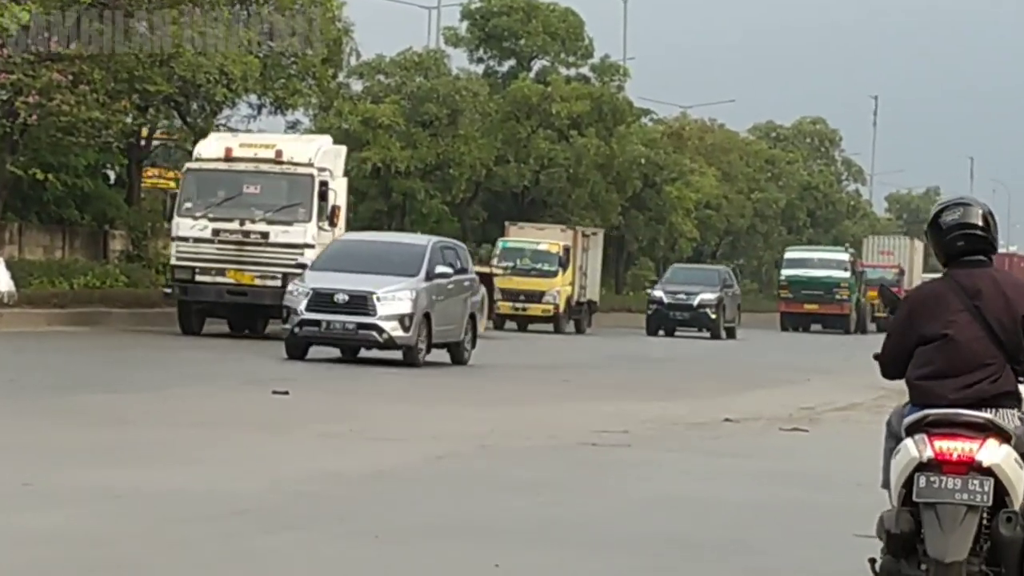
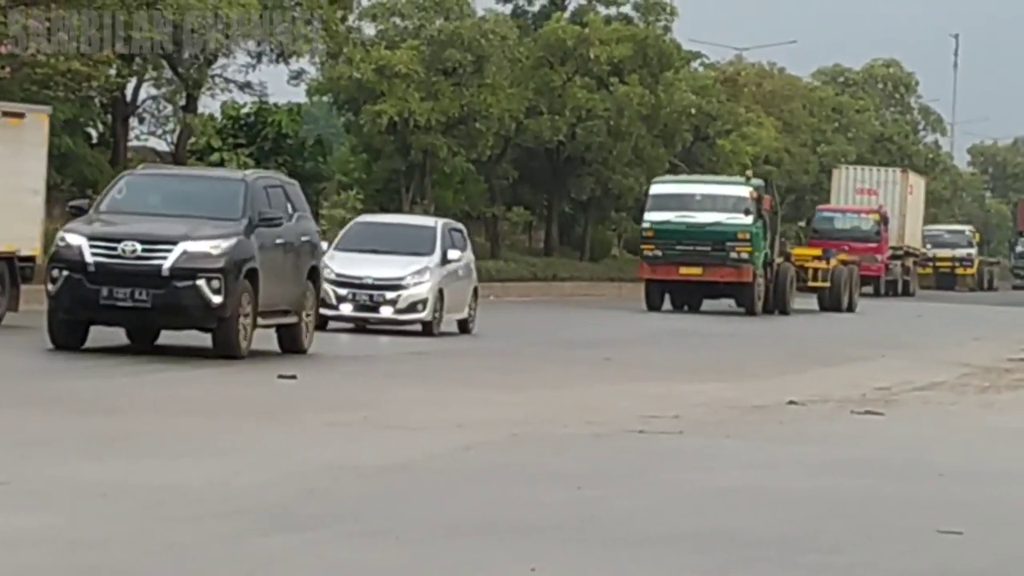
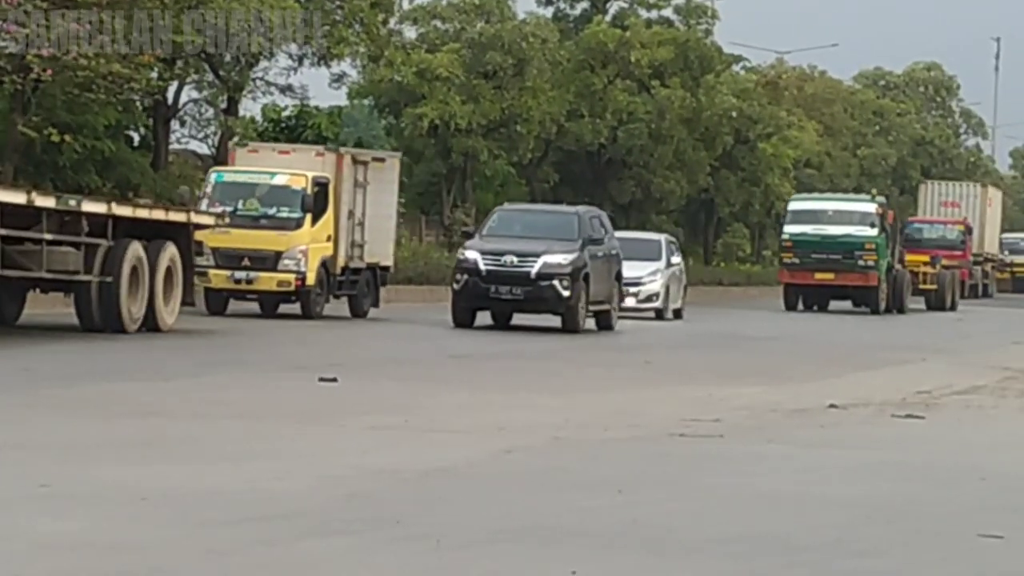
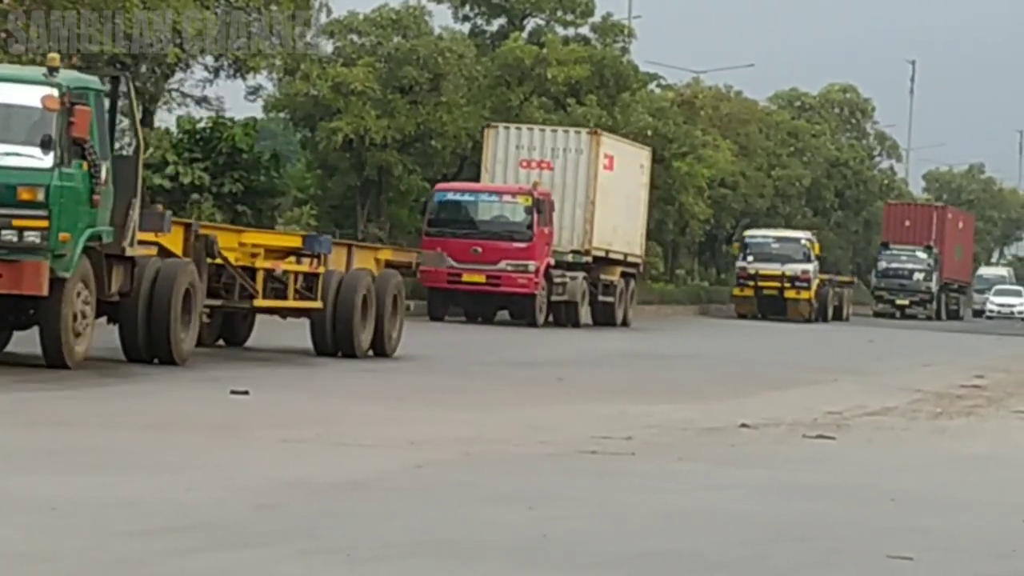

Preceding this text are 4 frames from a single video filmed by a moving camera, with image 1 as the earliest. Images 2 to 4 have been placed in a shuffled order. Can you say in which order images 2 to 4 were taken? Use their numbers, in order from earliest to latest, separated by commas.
3, 2, 4
